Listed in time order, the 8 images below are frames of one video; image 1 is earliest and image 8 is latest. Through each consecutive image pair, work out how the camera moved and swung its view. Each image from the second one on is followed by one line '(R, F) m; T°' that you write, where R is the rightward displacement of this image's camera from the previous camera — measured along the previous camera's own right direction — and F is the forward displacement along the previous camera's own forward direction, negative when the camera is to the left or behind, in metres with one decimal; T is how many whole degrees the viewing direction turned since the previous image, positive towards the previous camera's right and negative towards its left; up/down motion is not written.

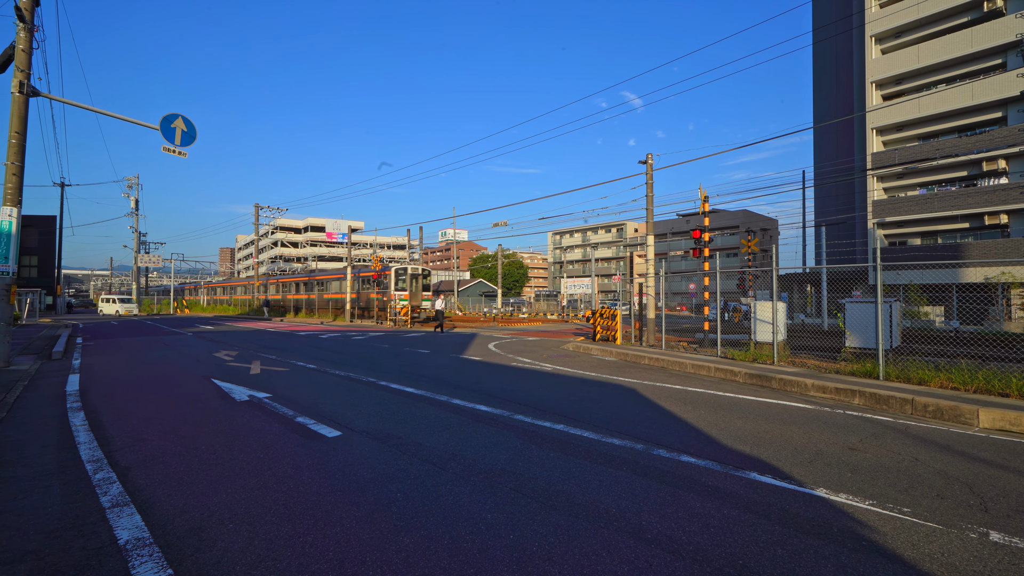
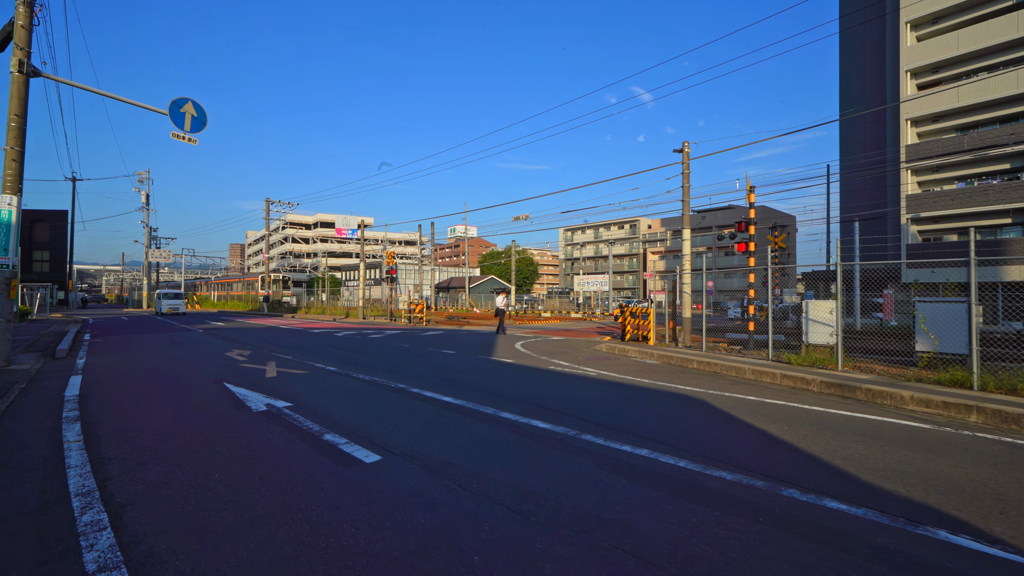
(-0.7, +1.0) m; -1°
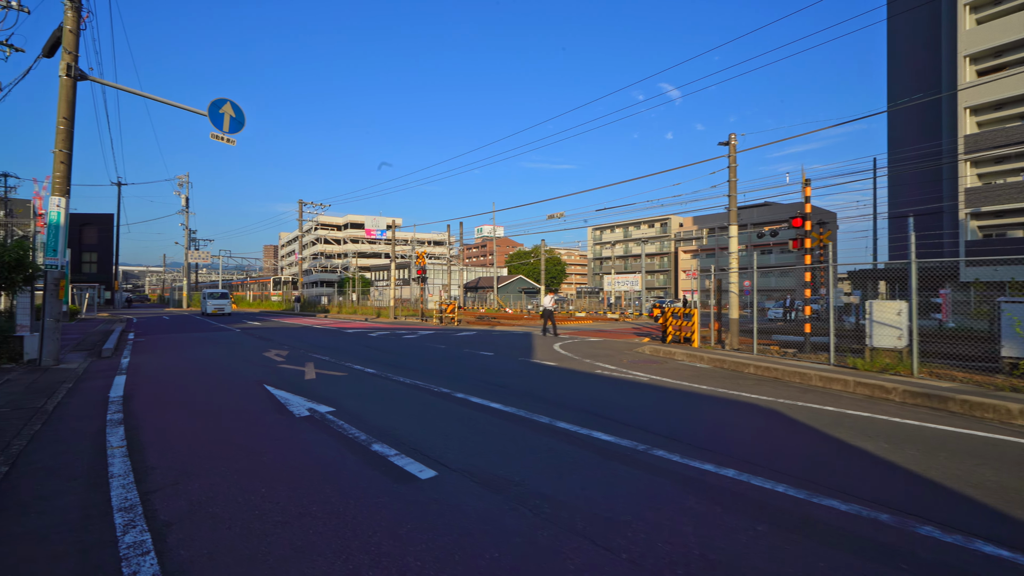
(-0.4, +0.5) m; -3°
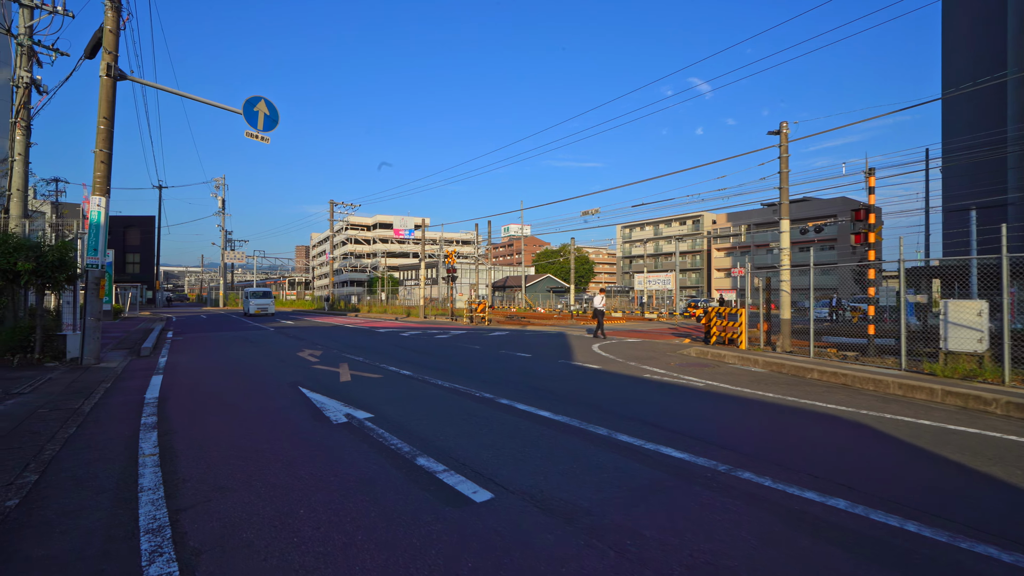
(-0.3, +0.6) m; -3°
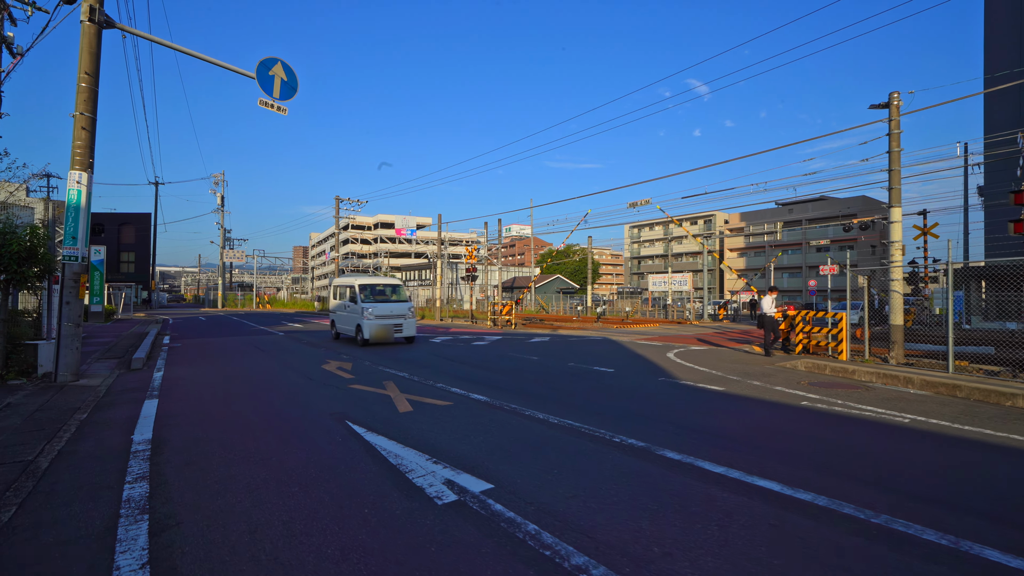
(-1.8, +2.4) m; 0°
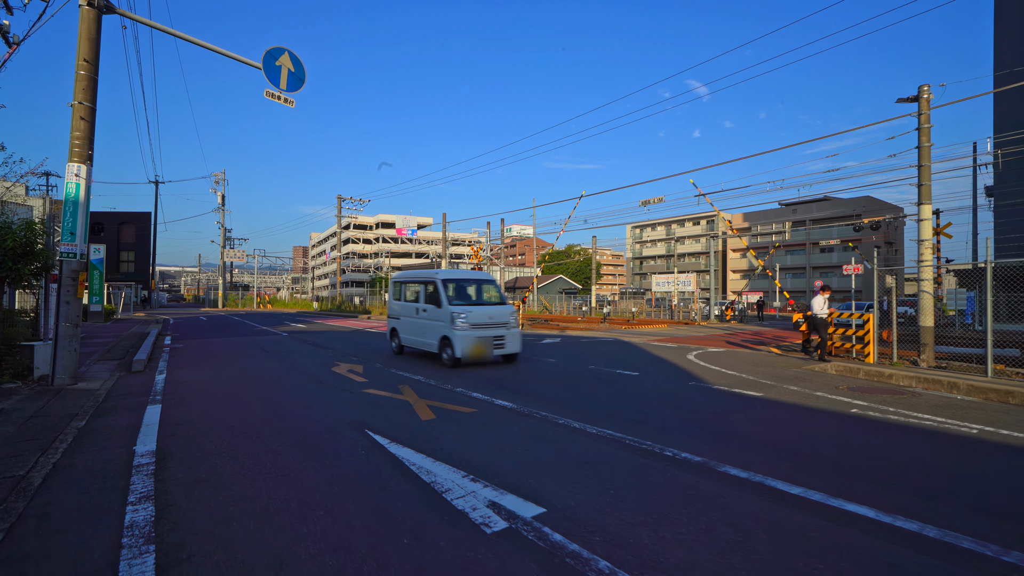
(-0.4, +0.5) m; 0°
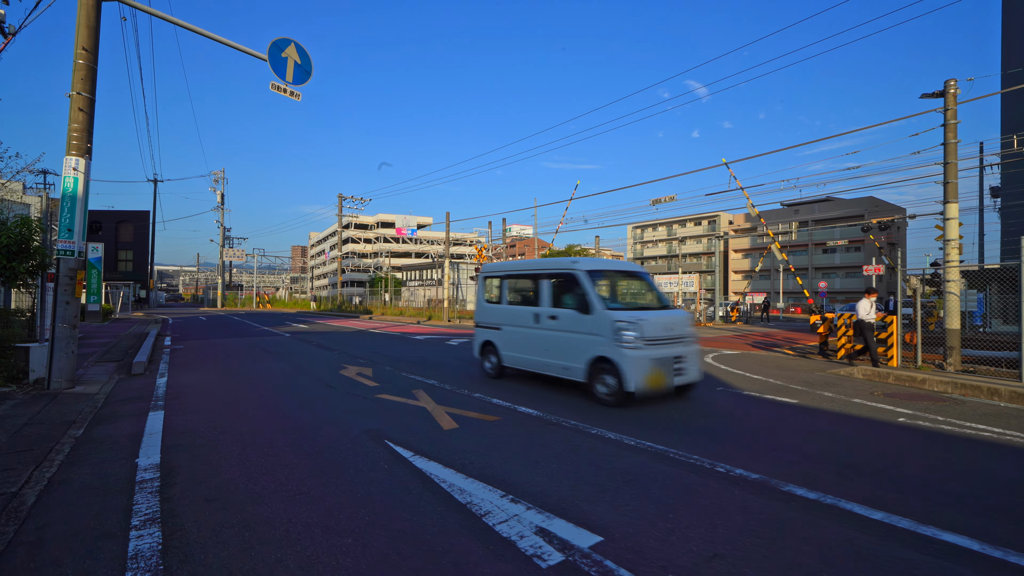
(-0.4, +0.4) m; 0°
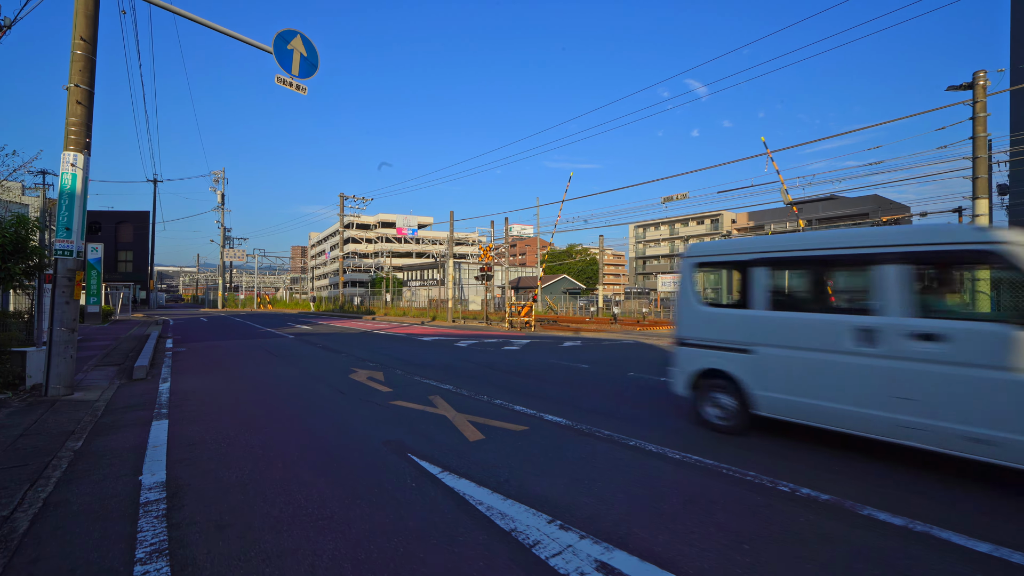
(-0.4, +0.4) m; 0°
